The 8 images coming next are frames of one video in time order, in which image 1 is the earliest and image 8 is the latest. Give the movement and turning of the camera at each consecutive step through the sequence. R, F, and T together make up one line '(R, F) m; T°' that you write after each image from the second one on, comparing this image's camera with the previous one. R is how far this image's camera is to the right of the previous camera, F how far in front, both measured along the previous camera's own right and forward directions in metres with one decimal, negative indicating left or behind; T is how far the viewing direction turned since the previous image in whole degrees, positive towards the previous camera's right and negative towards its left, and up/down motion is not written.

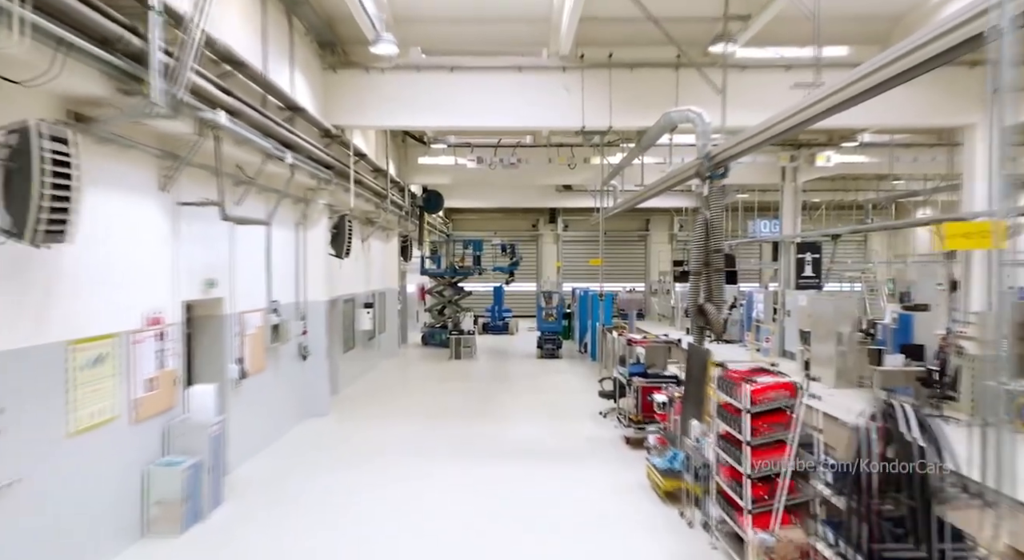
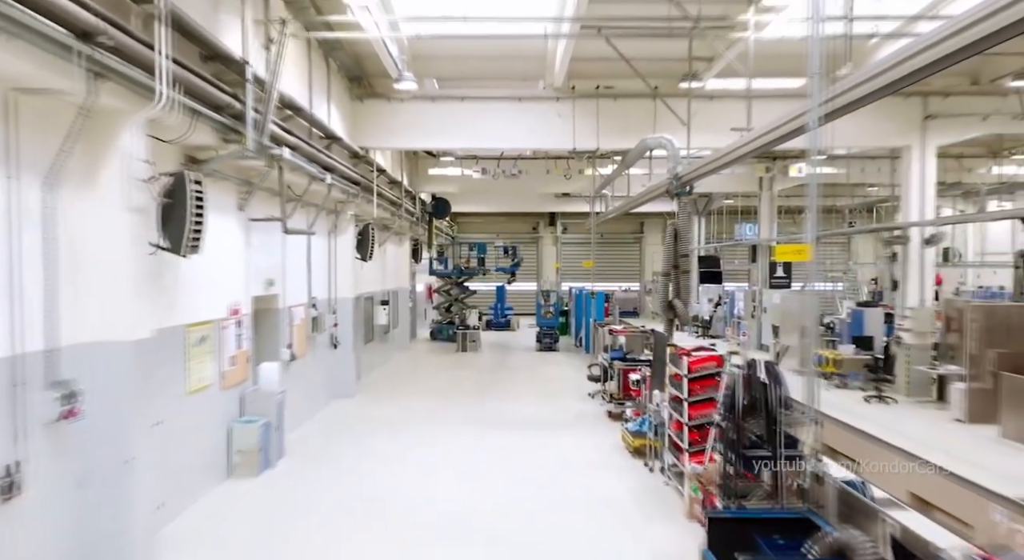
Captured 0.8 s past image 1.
(0.0, -1.1) m; 0°
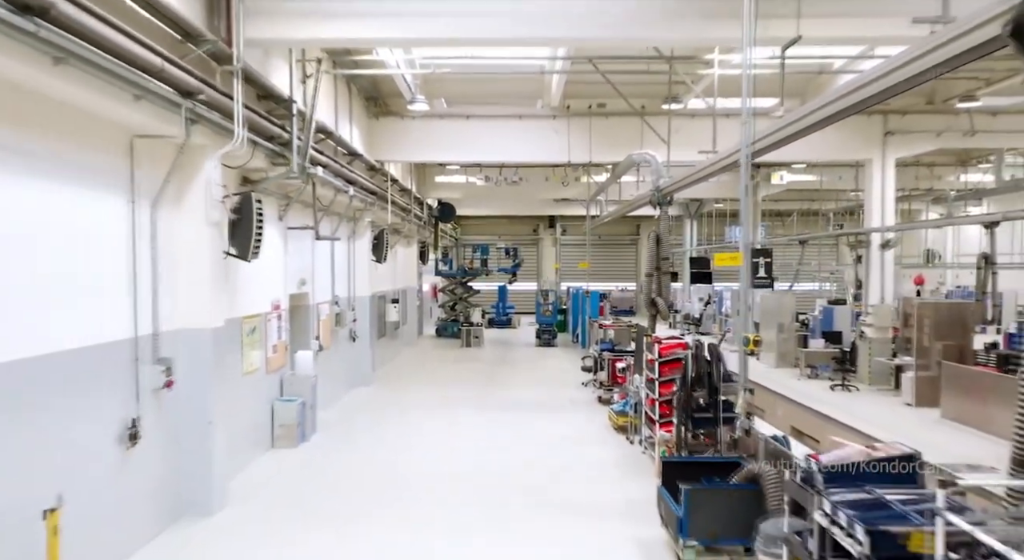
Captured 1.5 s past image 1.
(0.0, -0.8) m; 0°
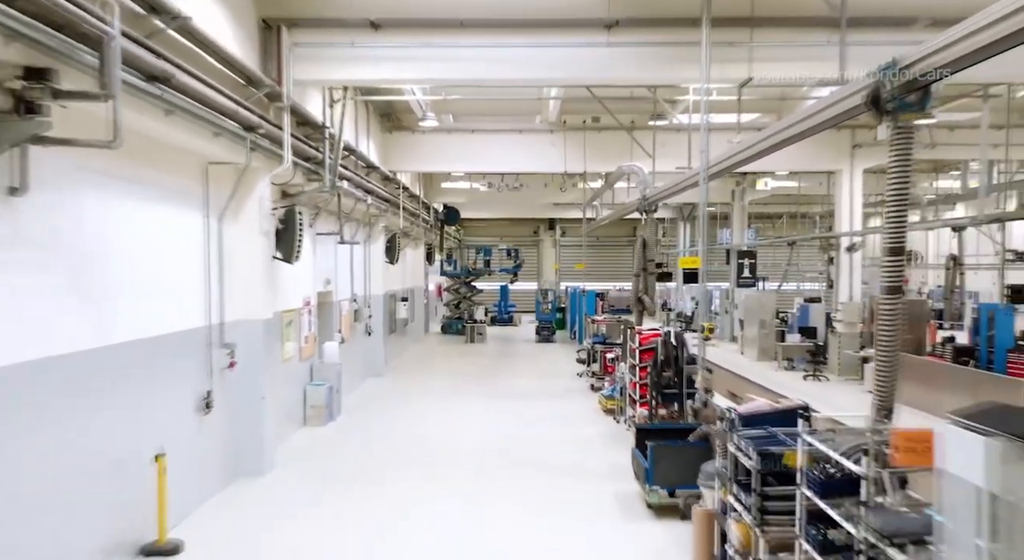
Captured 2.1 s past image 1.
(0.0, -0.8) m; 0°
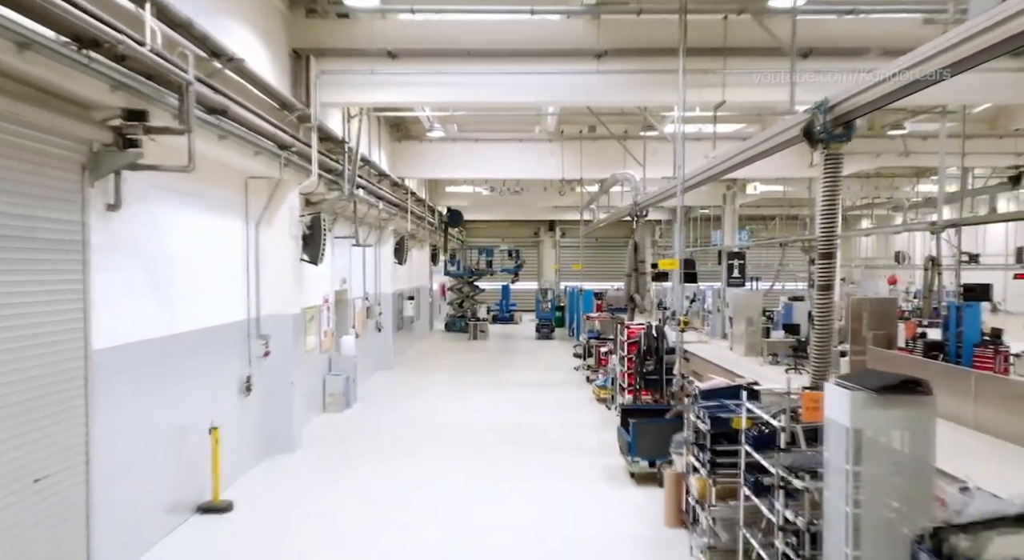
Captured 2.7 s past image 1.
(0.0, -0.6) m; 0°
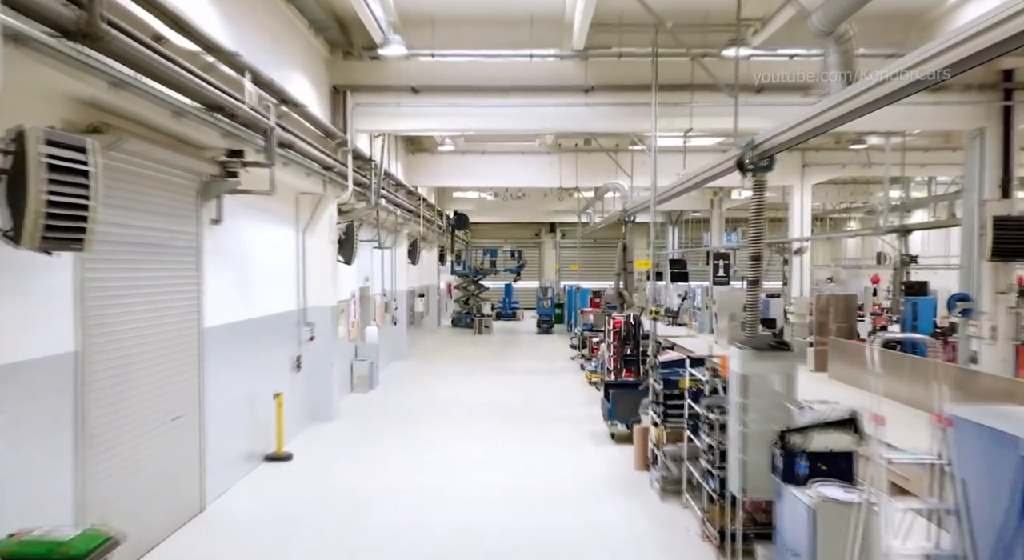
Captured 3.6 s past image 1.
(0.0, -1.1) m; 0°
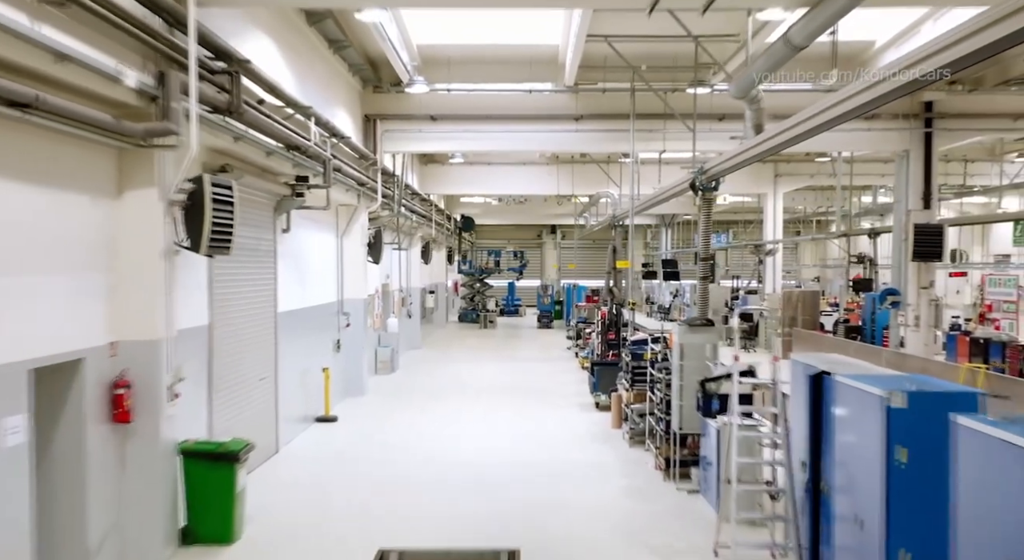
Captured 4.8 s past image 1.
(0.0, -1.3) m; 0°
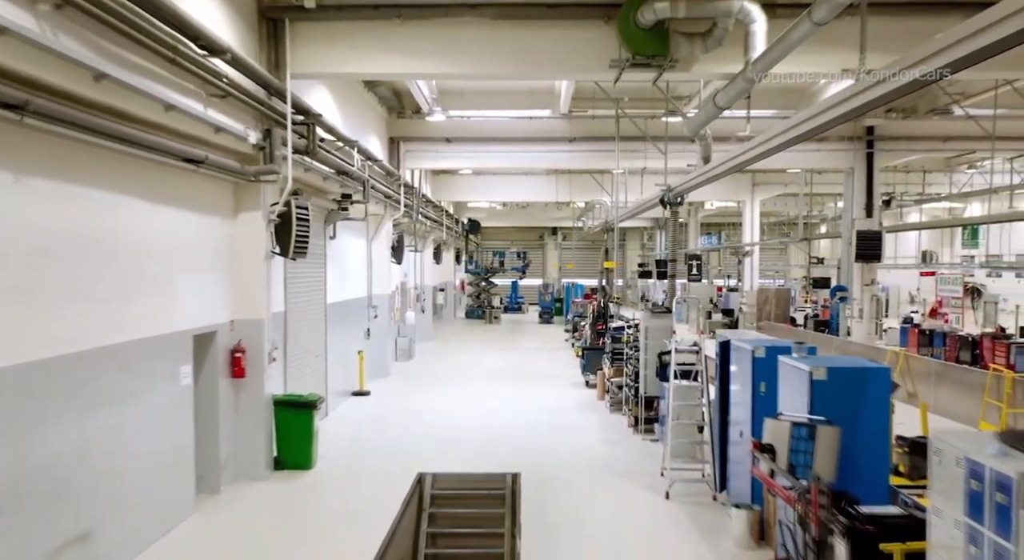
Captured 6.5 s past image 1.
(0.0, -1.3) m; 0°
